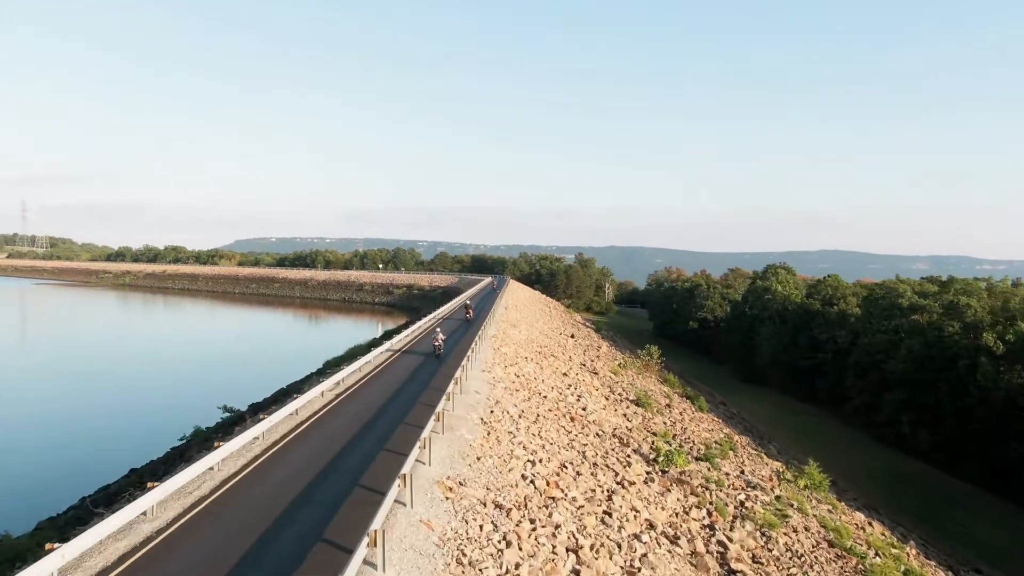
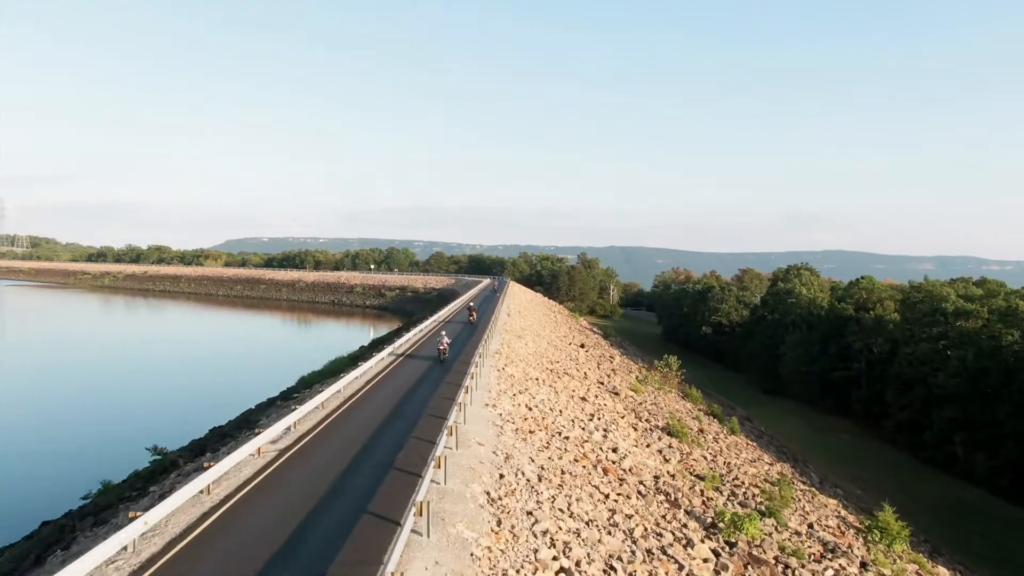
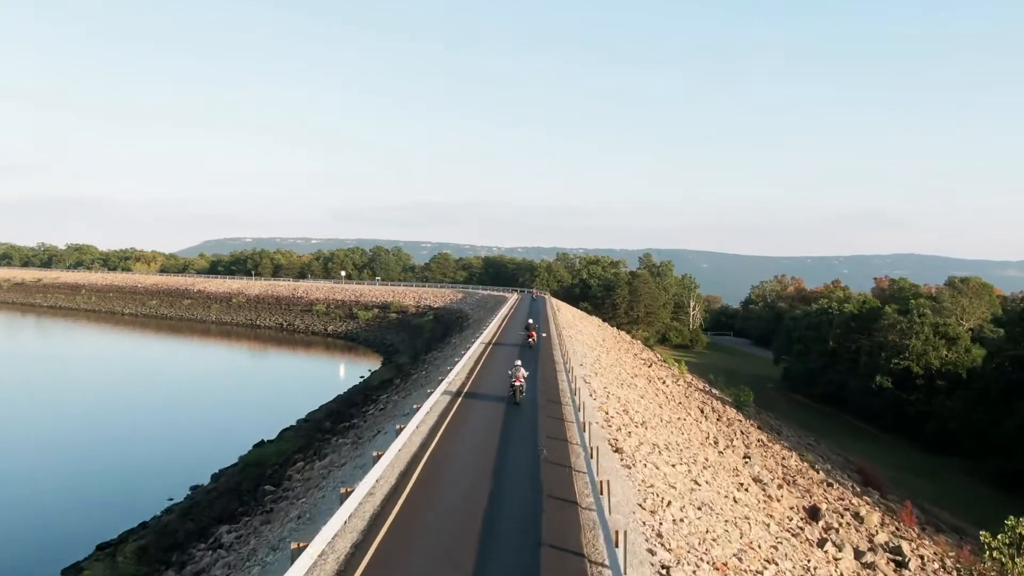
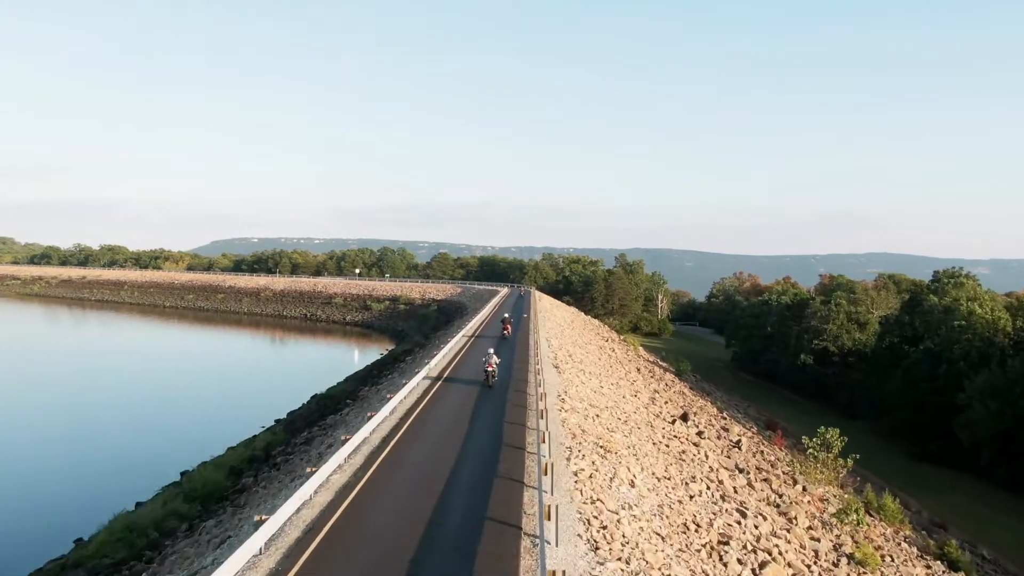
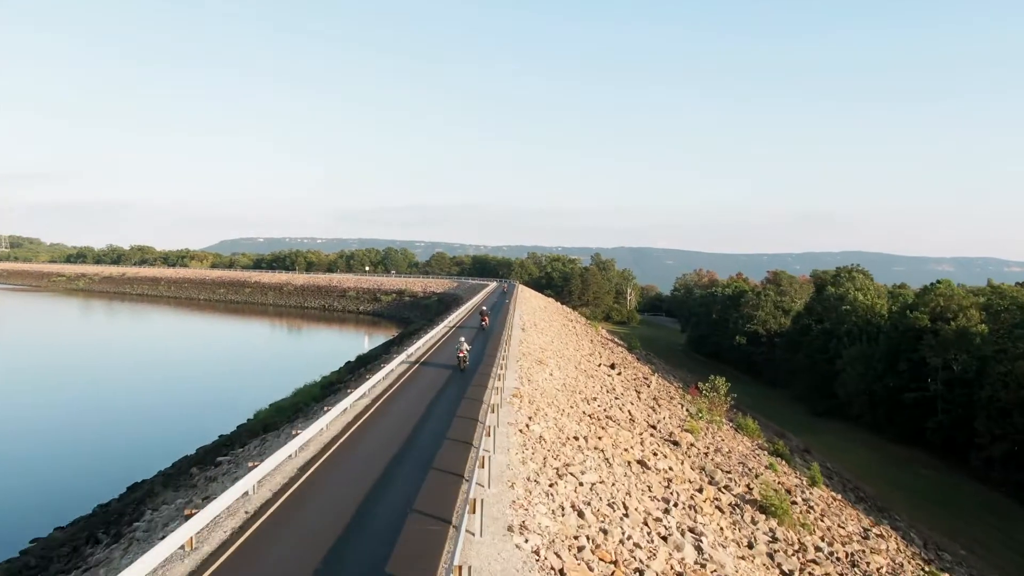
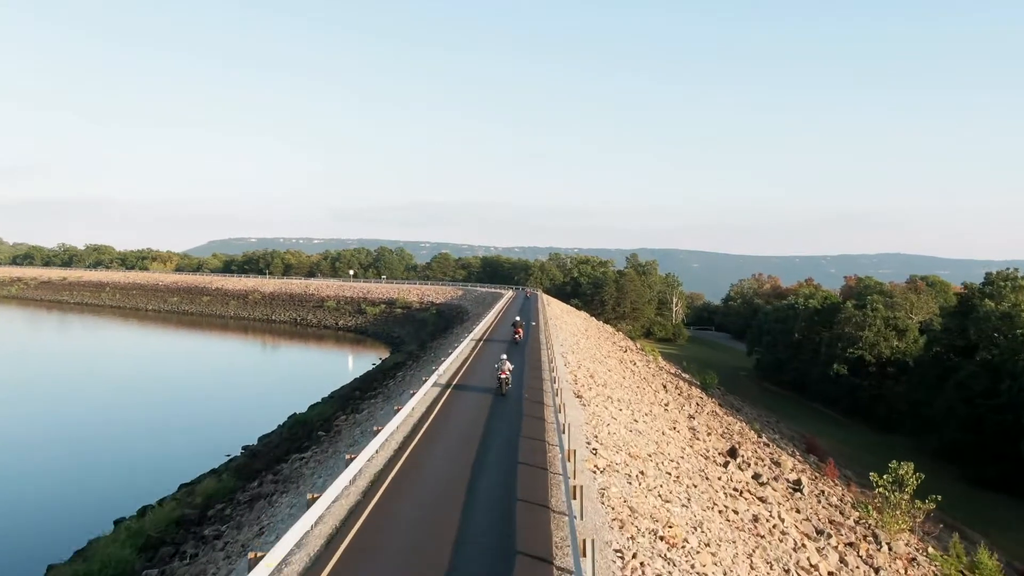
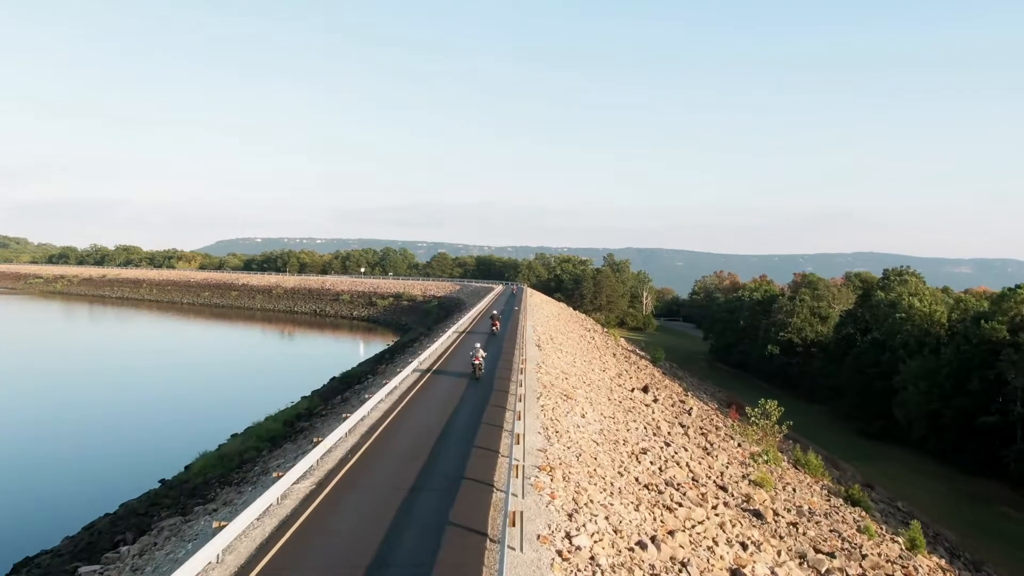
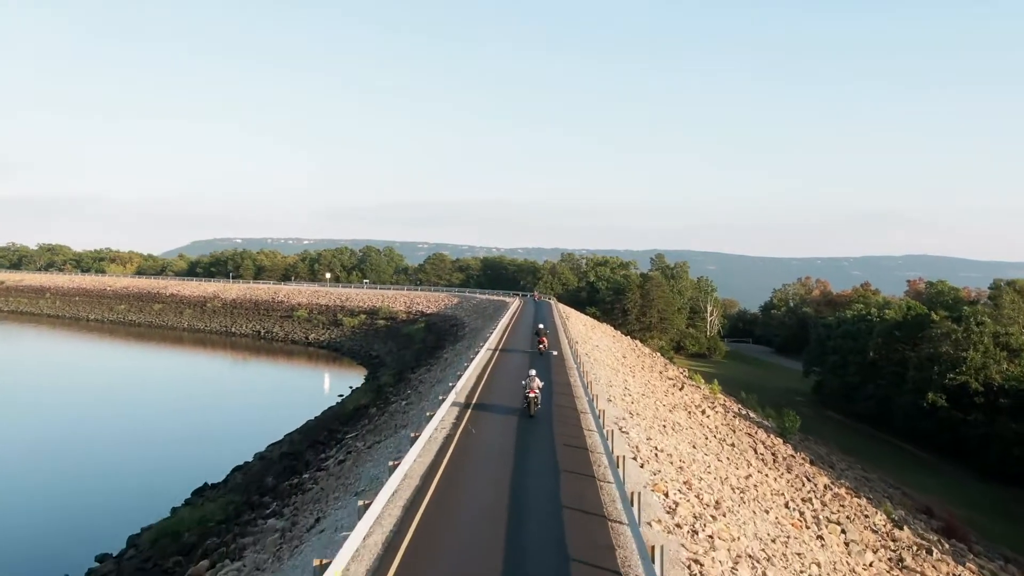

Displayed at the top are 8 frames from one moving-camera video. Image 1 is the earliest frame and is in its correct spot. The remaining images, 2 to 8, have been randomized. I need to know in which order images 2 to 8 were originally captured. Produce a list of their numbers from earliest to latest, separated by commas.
2, 5, 7, 4, 6, 3, 8
